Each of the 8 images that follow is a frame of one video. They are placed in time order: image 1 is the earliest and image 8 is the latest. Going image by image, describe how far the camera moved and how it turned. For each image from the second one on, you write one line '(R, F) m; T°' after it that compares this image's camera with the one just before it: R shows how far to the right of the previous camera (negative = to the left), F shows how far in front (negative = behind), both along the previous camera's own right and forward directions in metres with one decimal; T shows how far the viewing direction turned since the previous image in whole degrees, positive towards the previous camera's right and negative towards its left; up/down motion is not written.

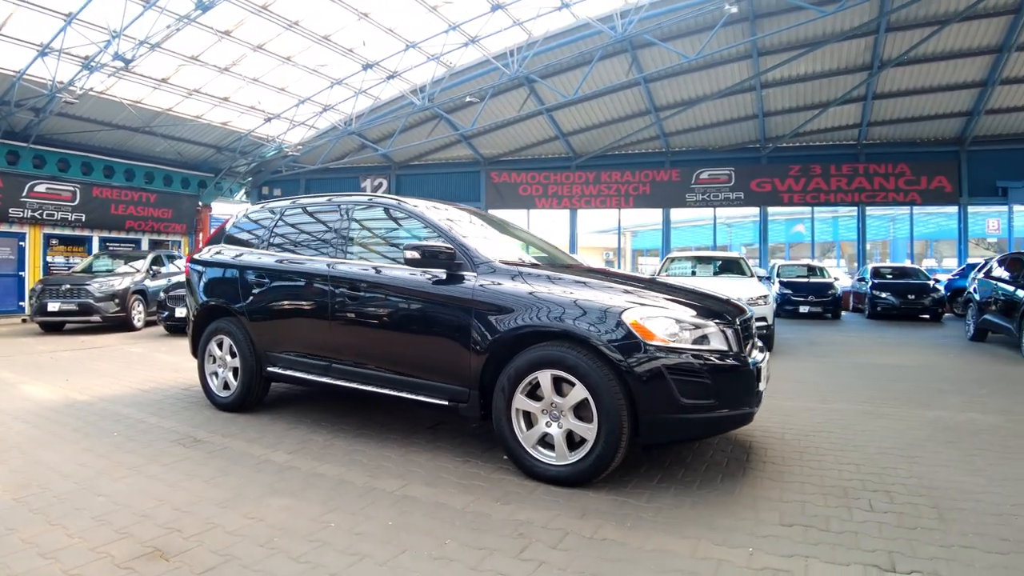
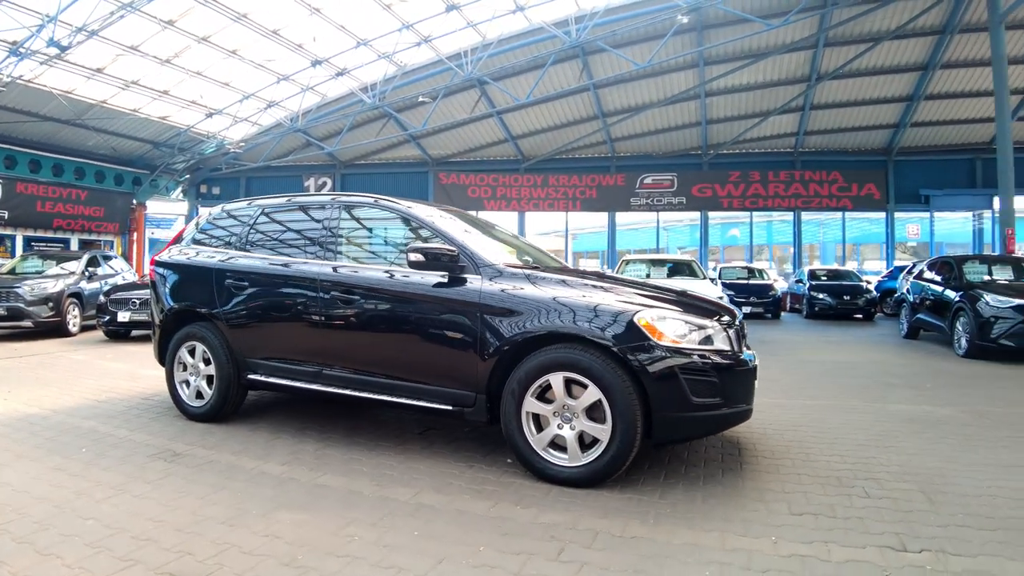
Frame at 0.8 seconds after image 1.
(-0.4, 0.0) m; +6°
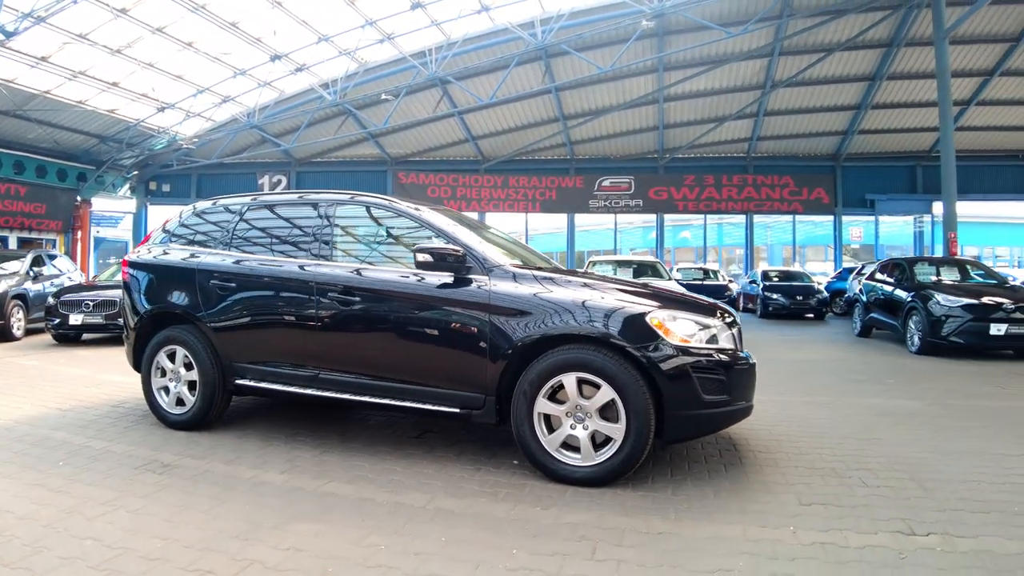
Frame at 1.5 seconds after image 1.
(-0.4, 0.0) m; +5°
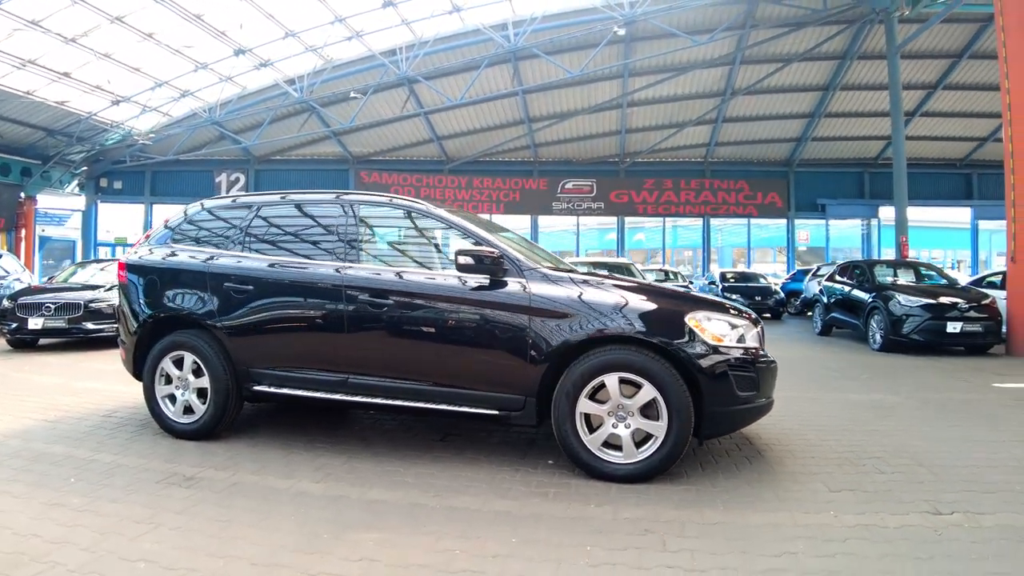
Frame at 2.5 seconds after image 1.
(-0.6, 0.0) m; +5°
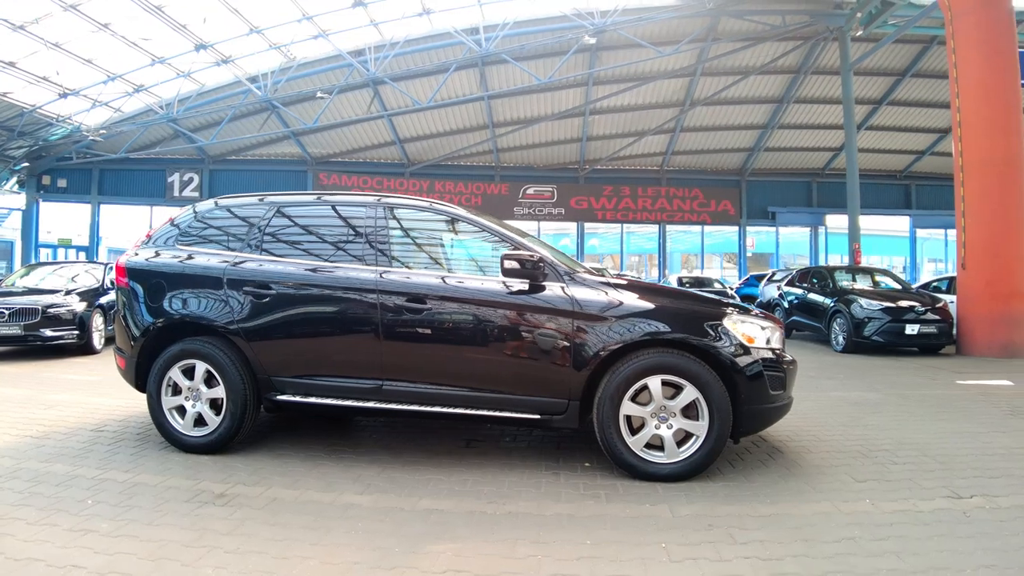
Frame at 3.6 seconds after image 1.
(-0.6, 0.0) m; +6°
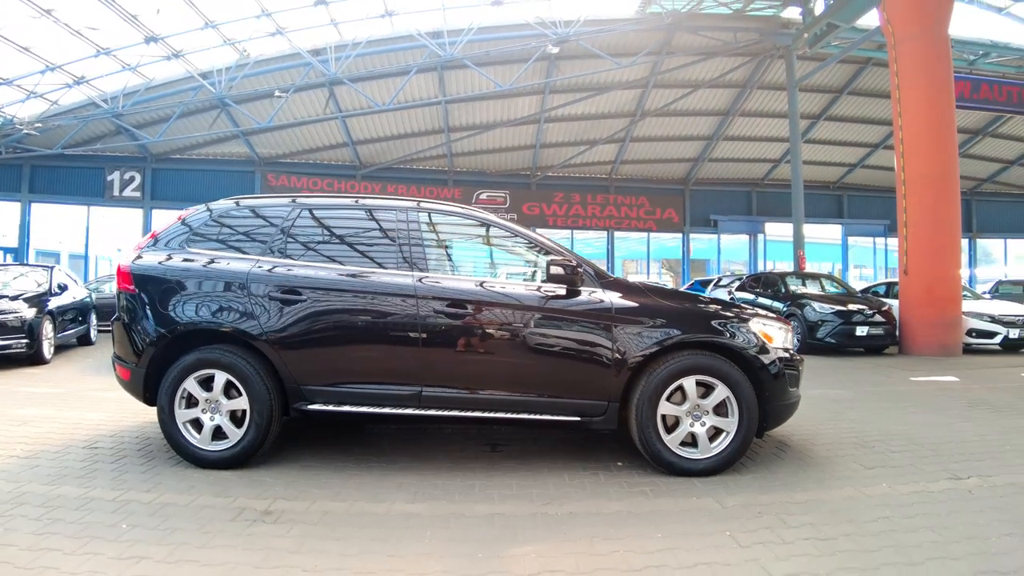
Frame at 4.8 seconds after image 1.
(-0.7, 0.0) m; +7°
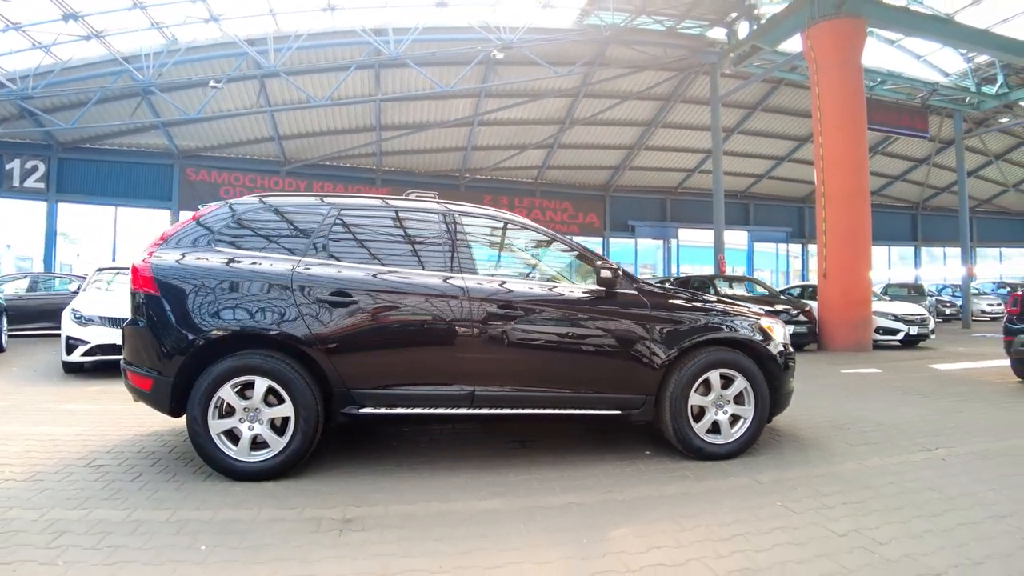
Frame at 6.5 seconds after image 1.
(-1.0, 0.0) m; +10°
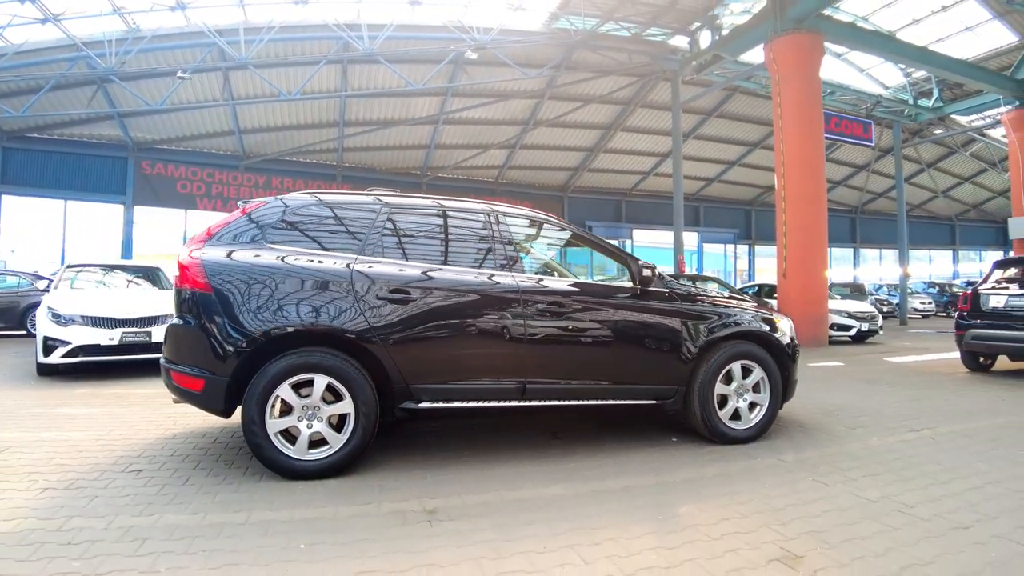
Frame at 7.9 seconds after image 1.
(-0.8, -0.1) m; +6°
